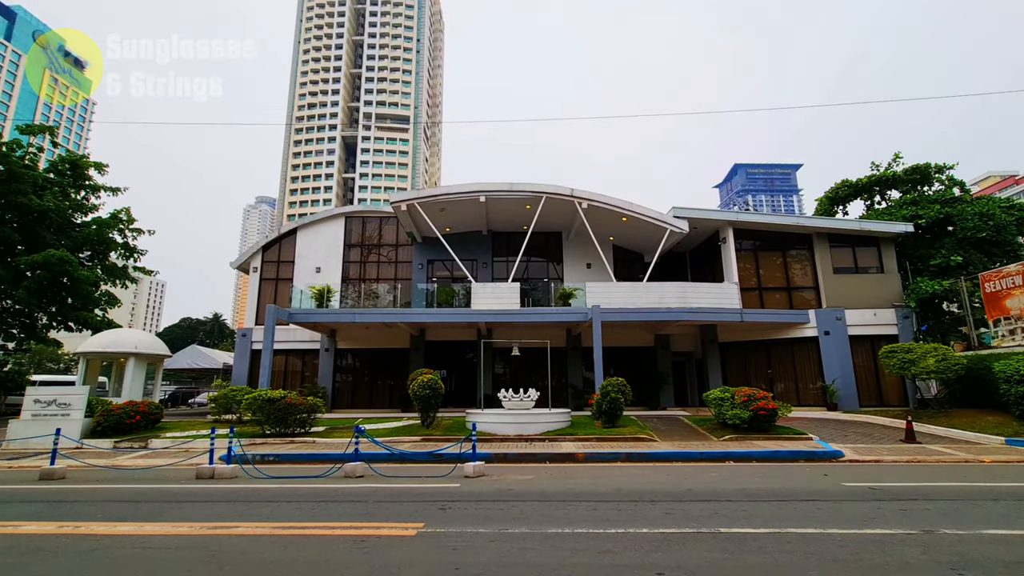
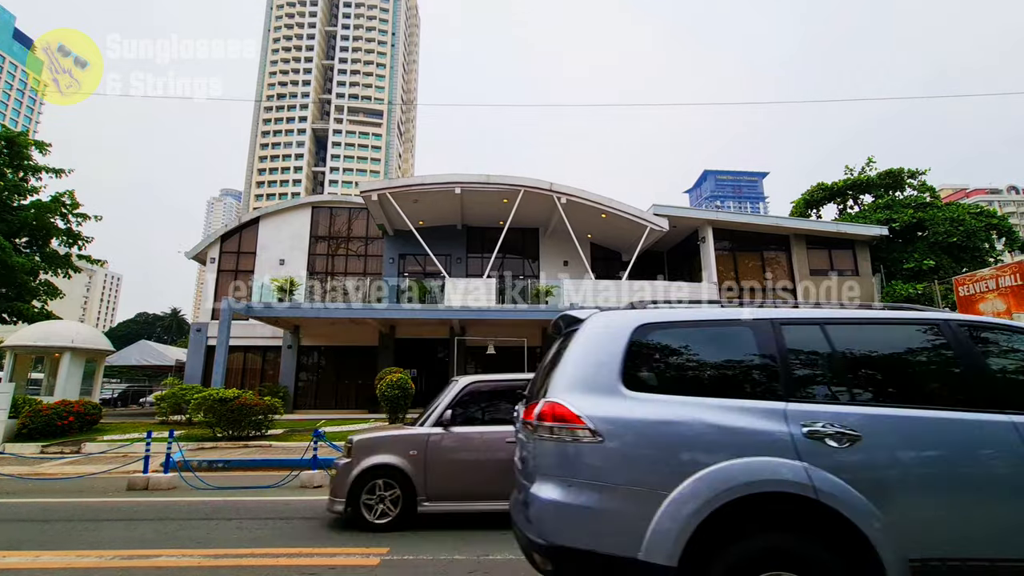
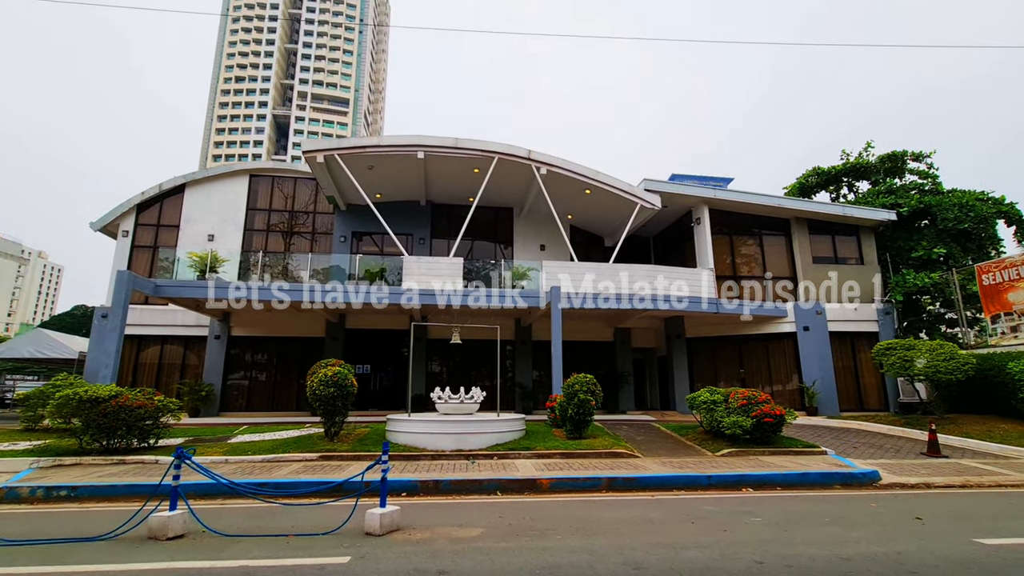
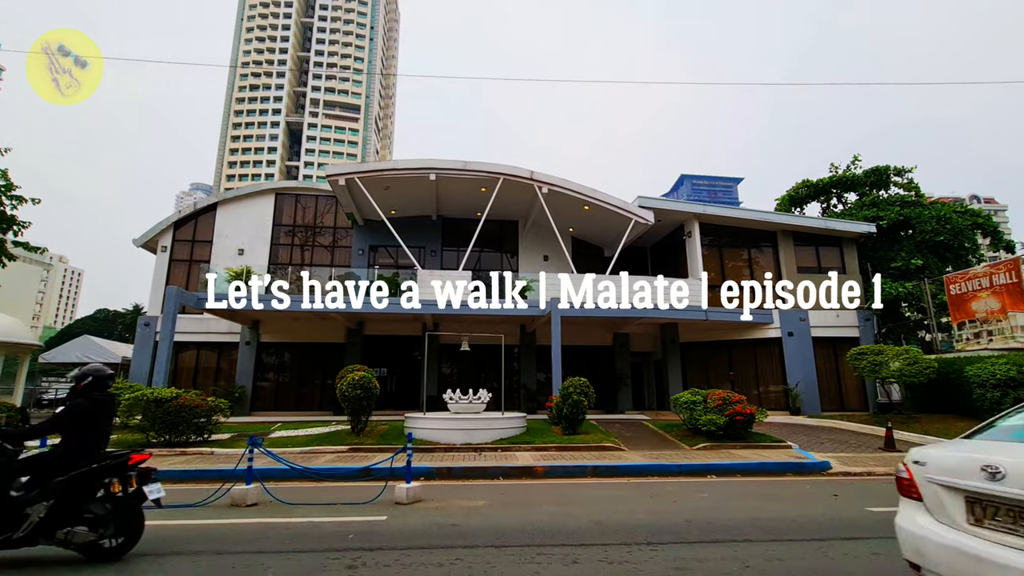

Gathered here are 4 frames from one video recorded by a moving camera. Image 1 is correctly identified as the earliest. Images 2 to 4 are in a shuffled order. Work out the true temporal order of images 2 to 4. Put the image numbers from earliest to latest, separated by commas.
2, 4, 3
